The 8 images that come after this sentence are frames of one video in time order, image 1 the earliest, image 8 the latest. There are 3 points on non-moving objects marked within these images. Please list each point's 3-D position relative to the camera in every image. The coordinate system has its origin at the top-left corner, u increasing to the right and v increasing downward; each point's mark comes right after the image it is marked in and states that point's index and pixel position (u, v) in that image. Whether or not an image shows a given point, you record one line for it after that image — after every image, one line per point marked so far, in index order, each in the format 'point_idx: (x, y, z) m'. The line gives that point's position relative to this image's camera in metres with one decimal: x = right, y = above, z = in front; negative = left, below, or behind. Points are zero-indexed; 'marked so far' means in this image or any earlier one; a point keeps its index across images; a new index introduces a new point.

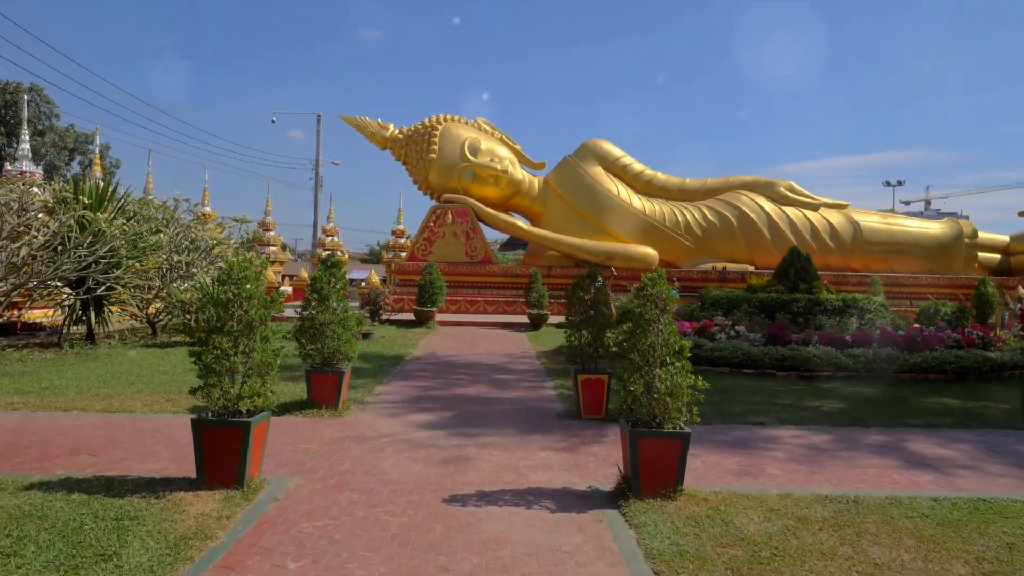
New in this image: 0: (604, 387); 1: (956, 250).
0: (+0.8, -0.8, +6.0) m
1: (+11.6, +1.0, +19.0) m
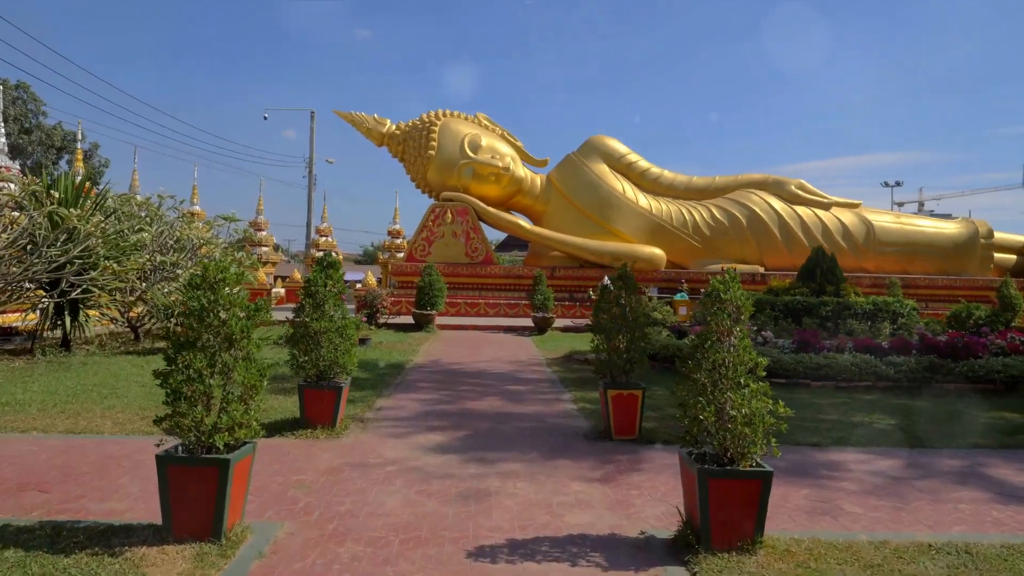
0: (+0.9, -0.9, +5.3) m
1: (+11.7, +0.9, +18.4) m
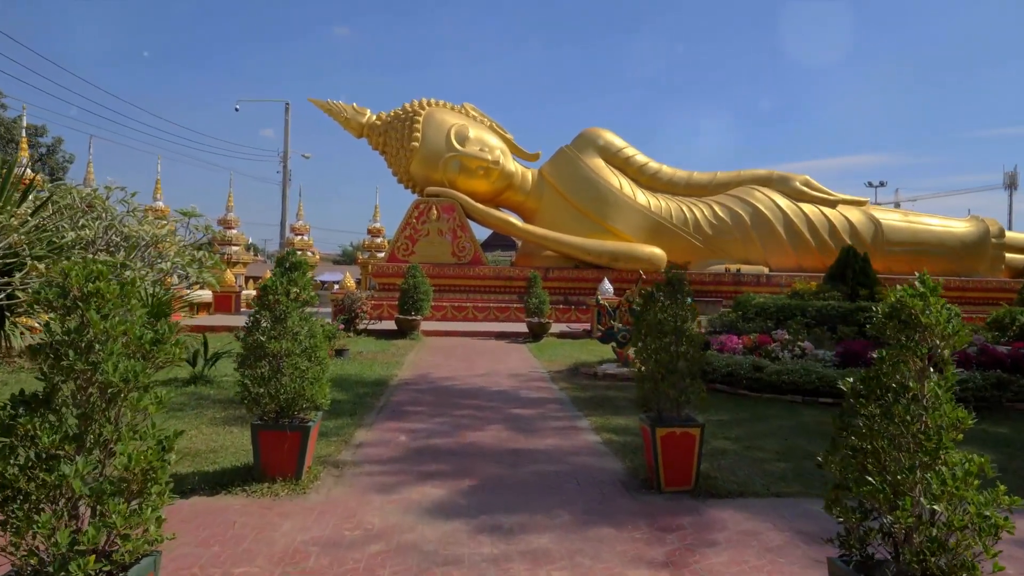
0: (+1.0, -0.9, +4.2) m
1: (+11.4, +0.9, +17.5) m
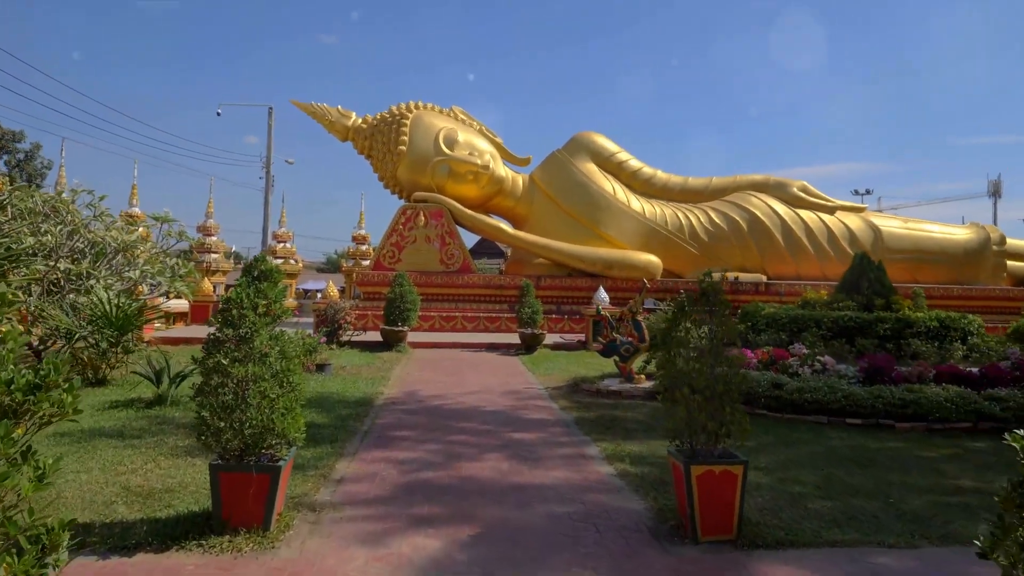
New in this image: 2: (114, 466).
0: (+1.1, -1.0, +3.5) m
1: (+11.2, +0.7, +17.1) m
2: (-2.6, -1.2, +4.8) m
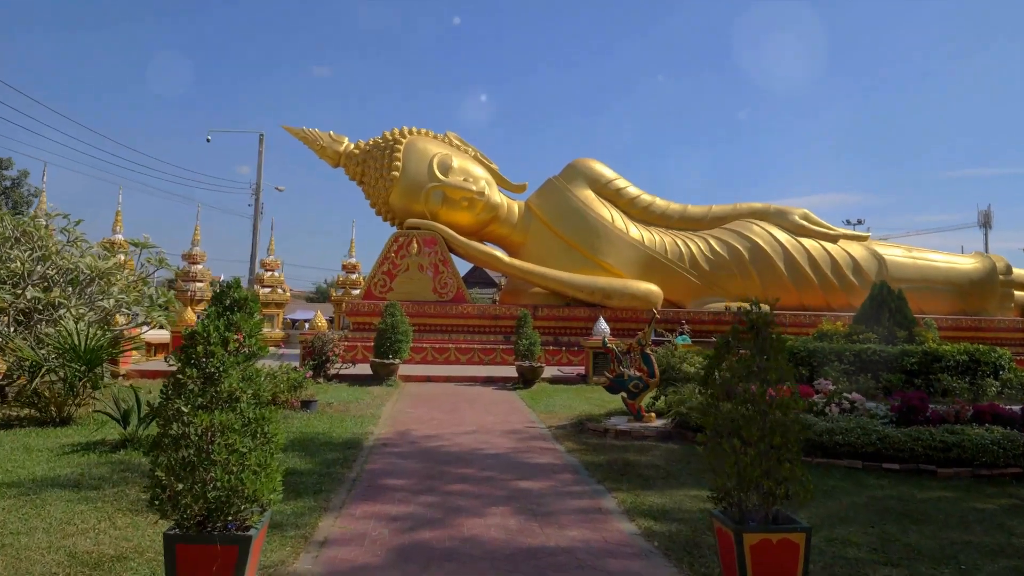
0: (+1.2, -1.1, +3.0) m
1: (+11.1, 0.0, +16.7) m
2: (-2.6, -1.4, +4.1) m
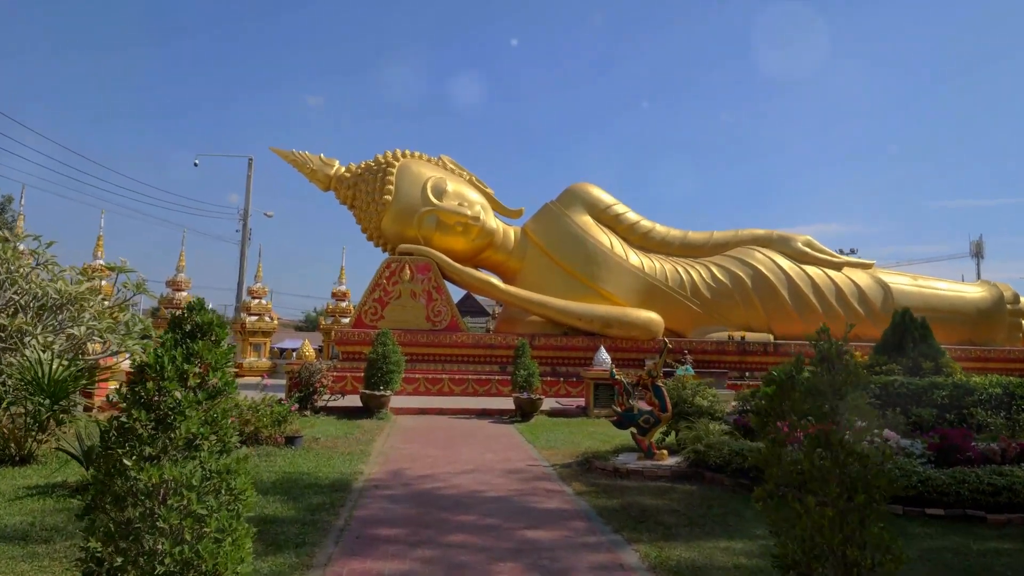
0: (+1.2, -1.2, +2.4) m
1: (+11.0, -0.7, +16.3) m
2: (-2.5, -1.5, +3.5) m
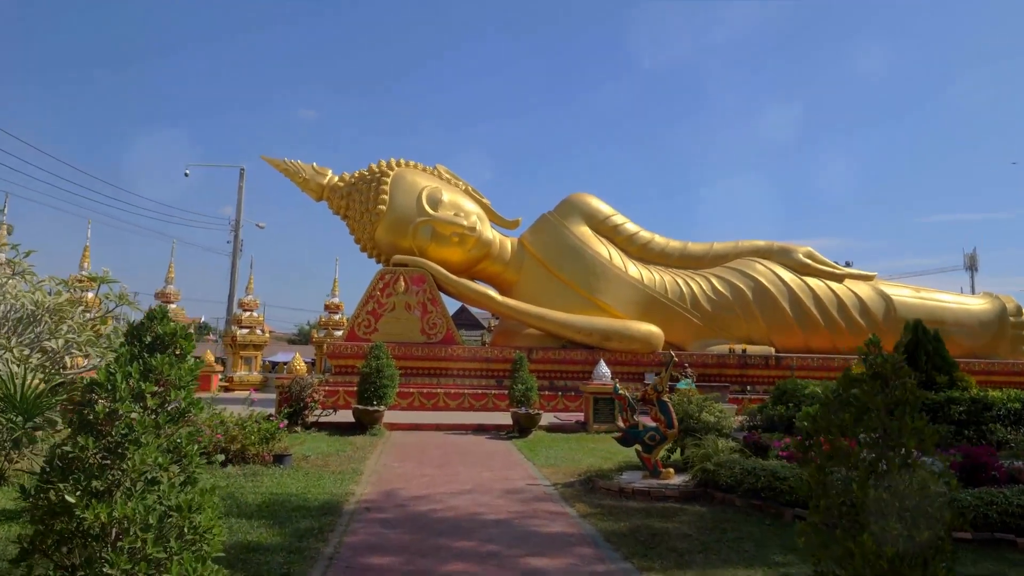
0: (+1.3, -1.2, +2.1) m
1: (+10.9, -0.9, +16.1) m
2: (-2.5, -1.5, +3.2) m
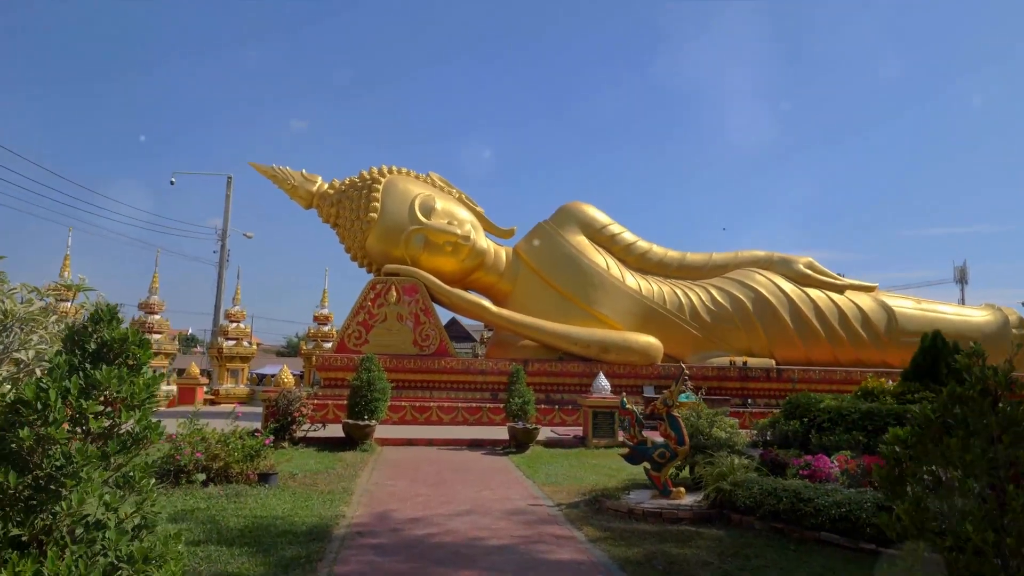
0: (+1.3, -1.2, +1.7) m
1: (+10.8, -1.2, +15.8) m
2: (-2.4, -1.5, +2.7) m
